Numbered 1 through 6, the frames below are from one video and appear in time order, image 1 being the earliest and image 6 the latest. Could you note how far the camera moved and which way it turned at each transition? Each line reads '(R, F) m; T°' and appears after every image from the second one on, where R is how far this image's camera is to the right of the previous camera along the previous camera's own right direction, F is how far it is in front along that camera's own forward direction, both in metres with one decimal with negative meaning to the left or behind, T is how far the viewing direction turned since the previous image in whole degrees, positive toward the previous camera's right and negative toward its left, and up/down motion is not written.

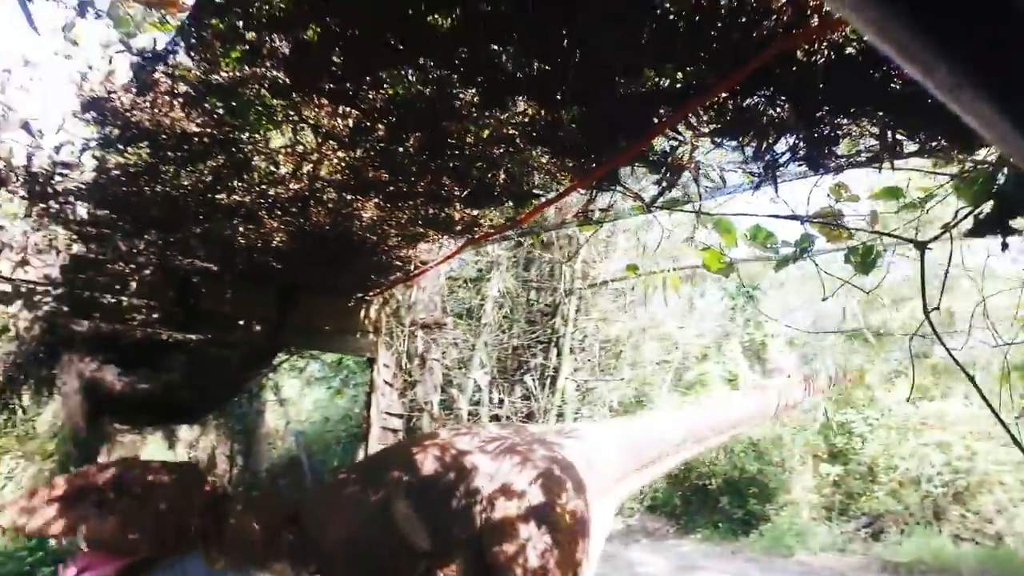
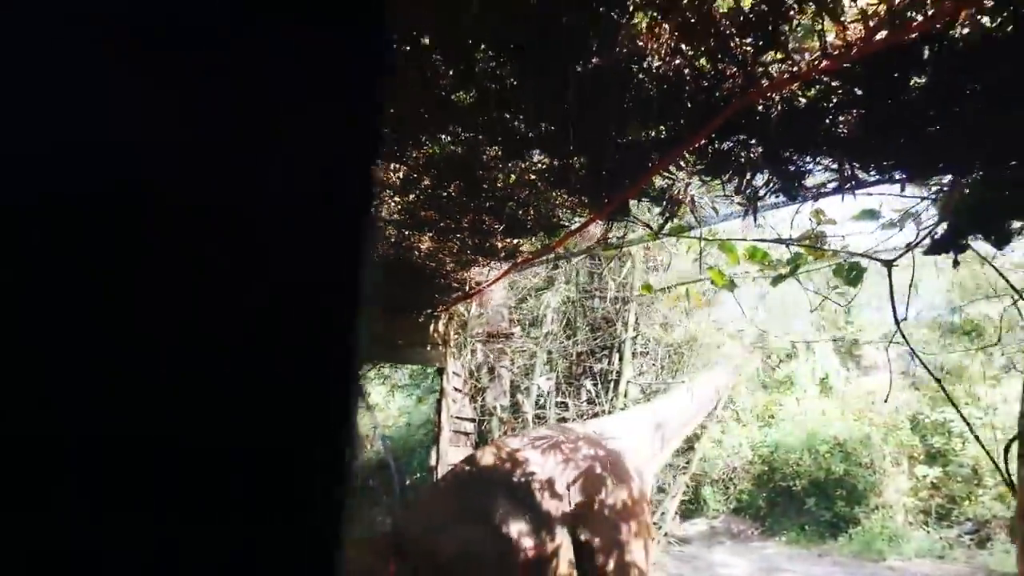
(+0.2, -0.3) m; -7°
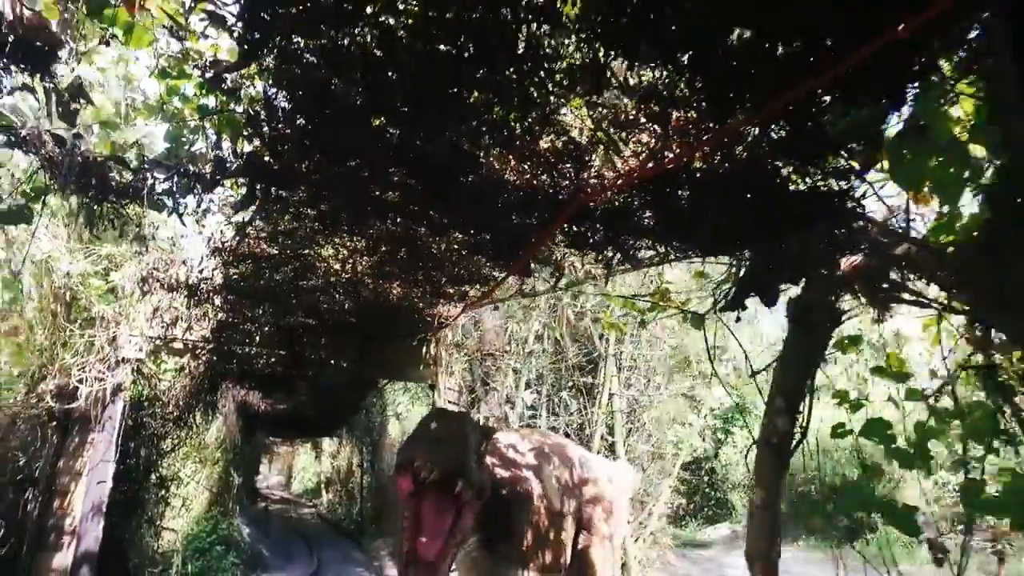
(+0.5, -0.6) m; -4°
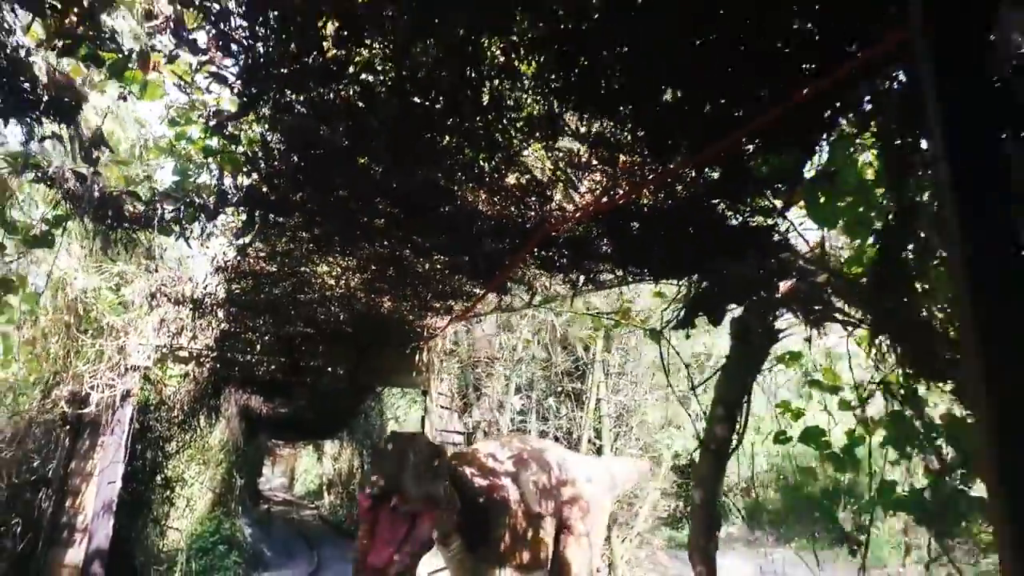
(+0.1, -0.2) m; 0°
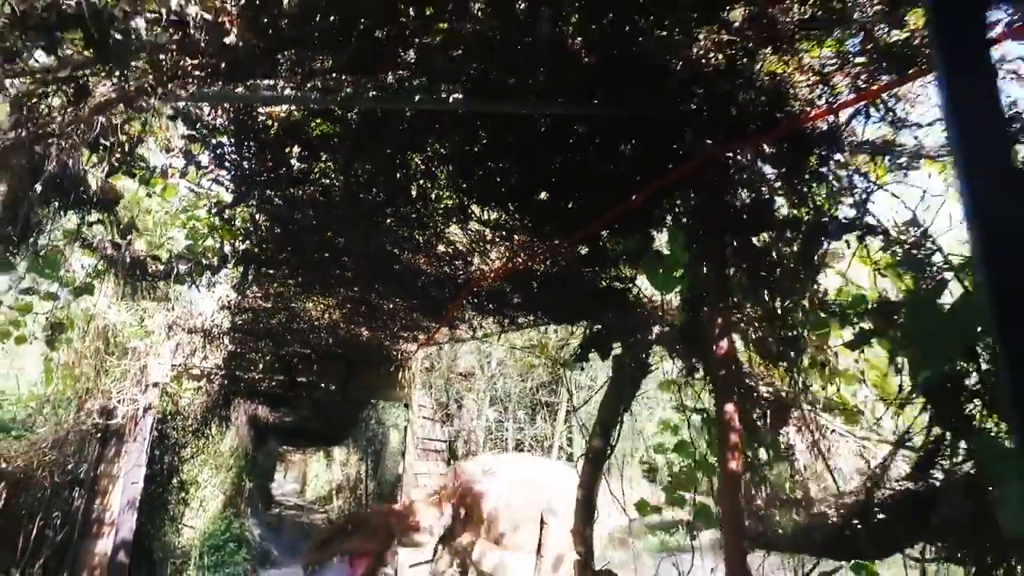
(+0.4, -0.6) m; -1°
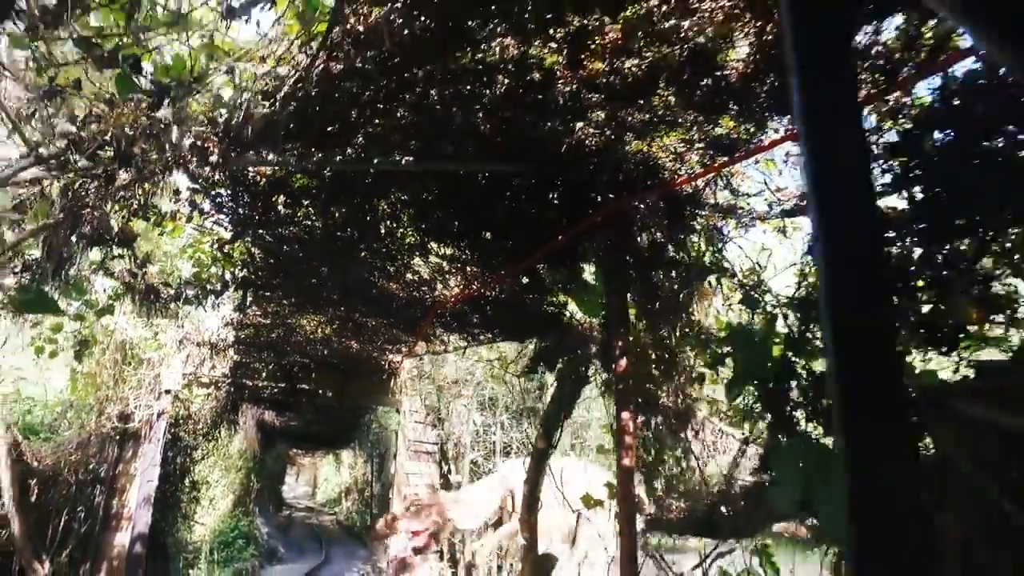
(+0.3, -0.5) m; -1°
